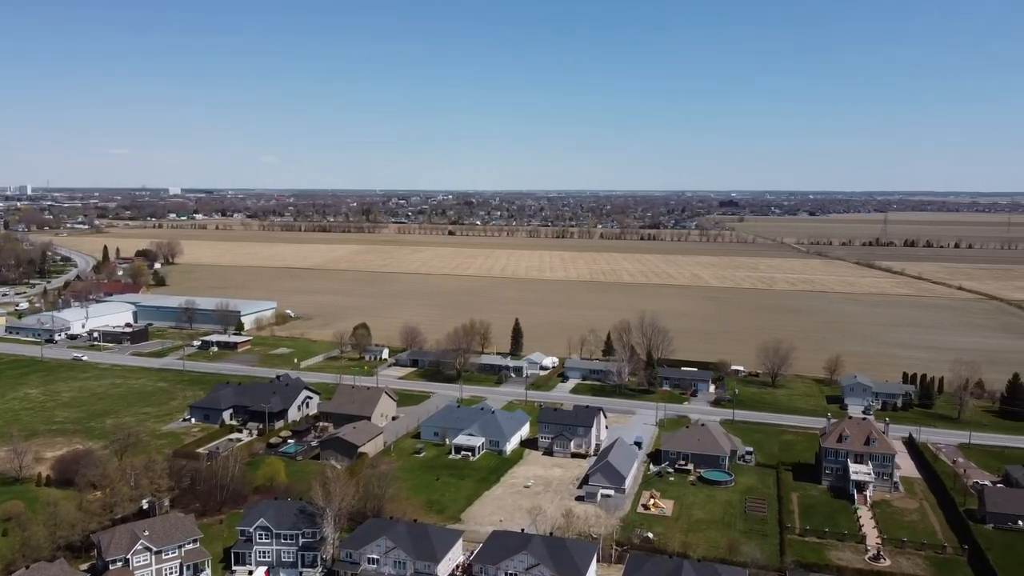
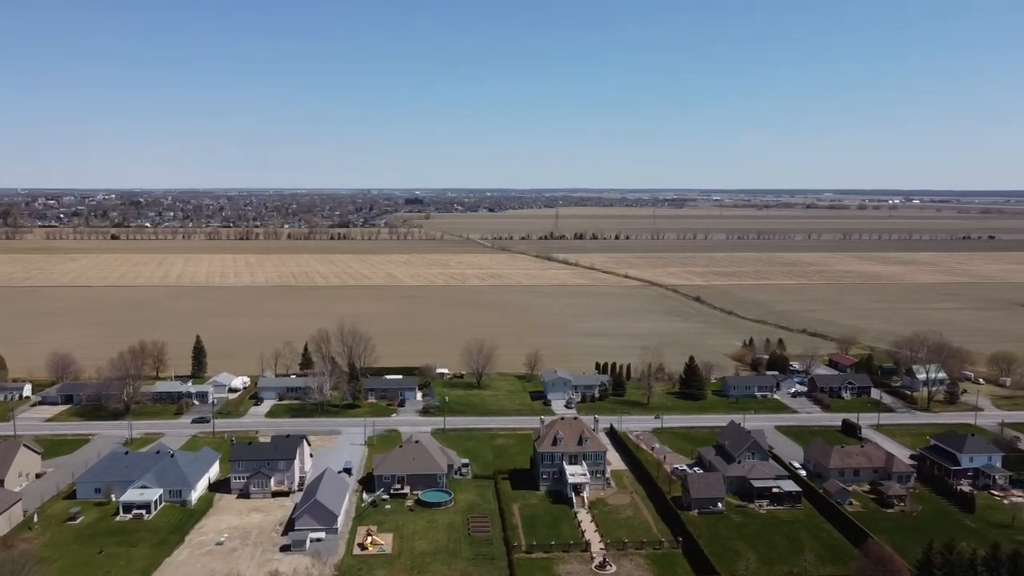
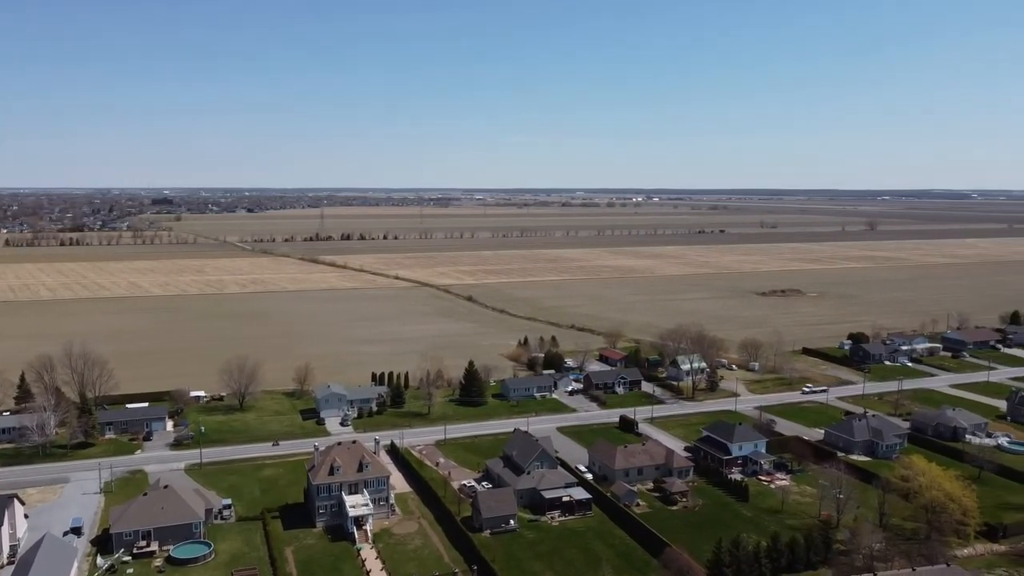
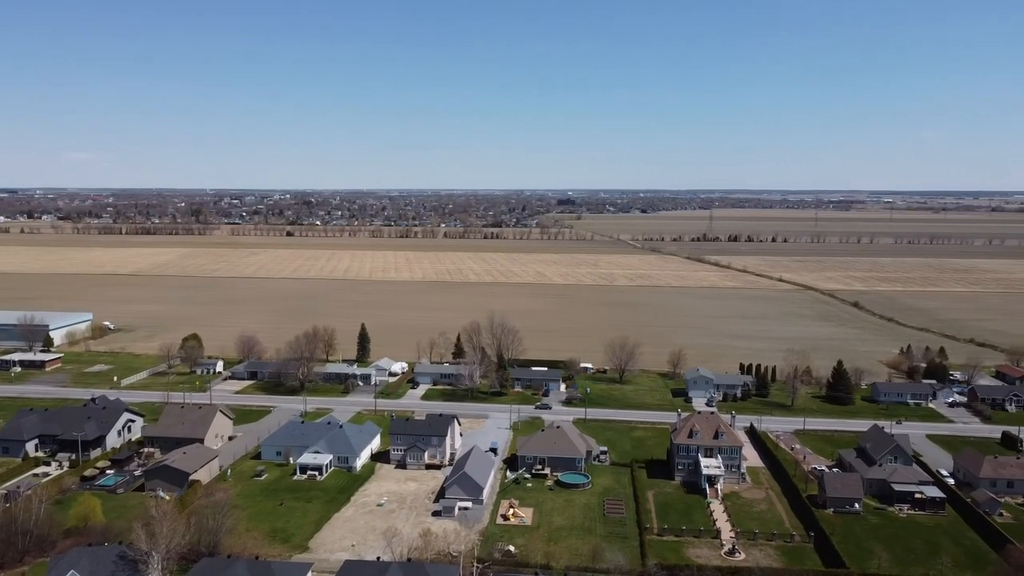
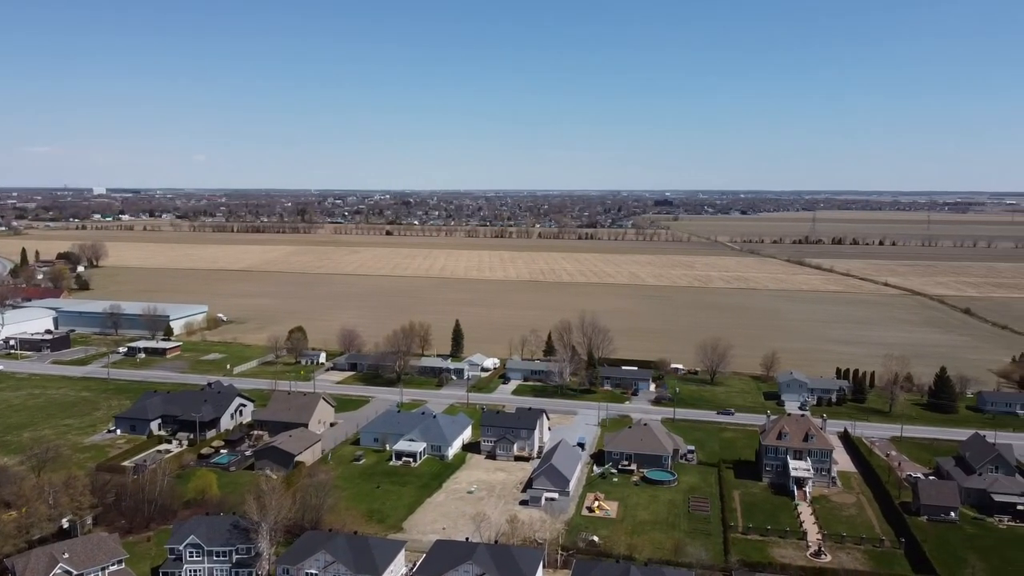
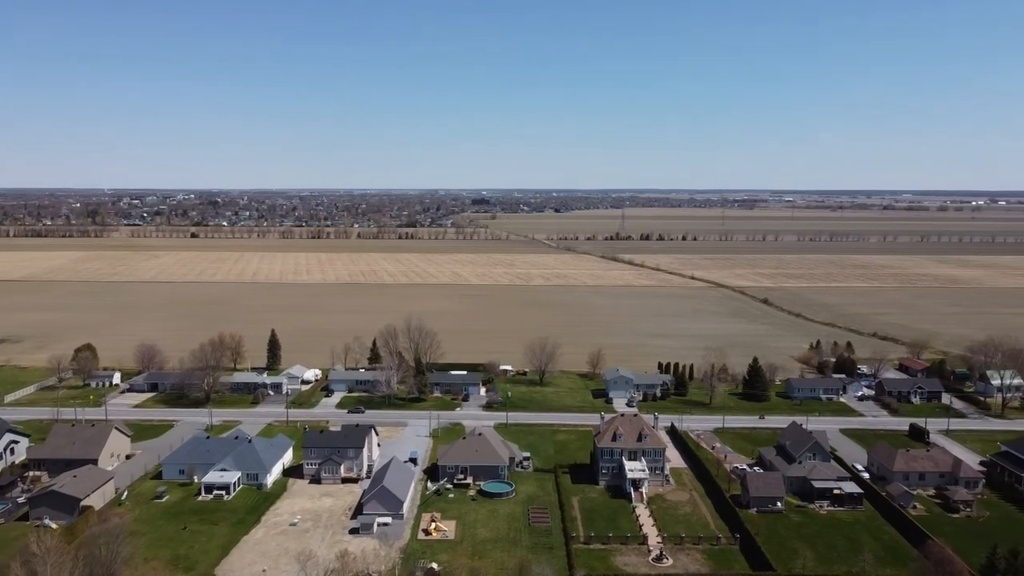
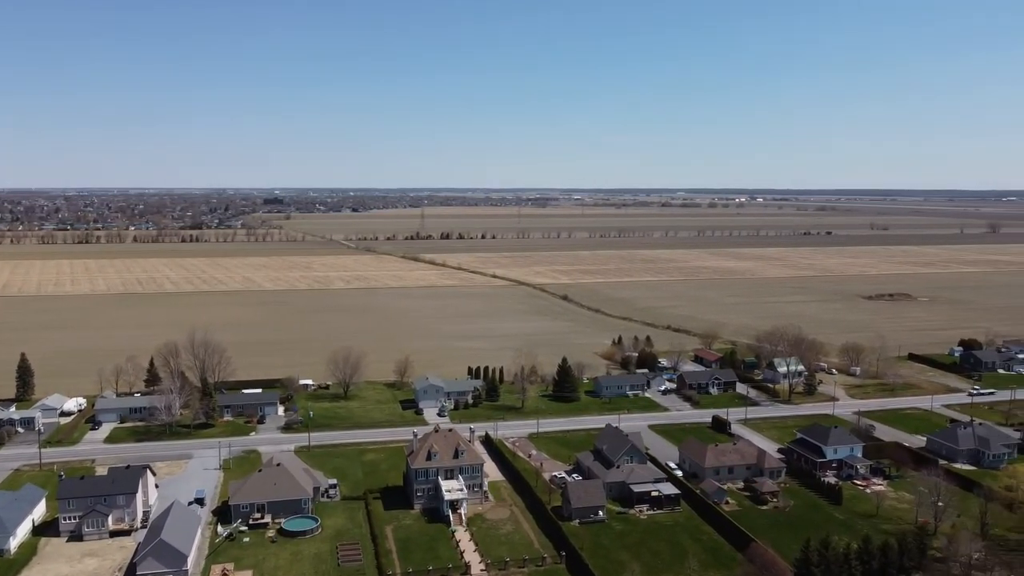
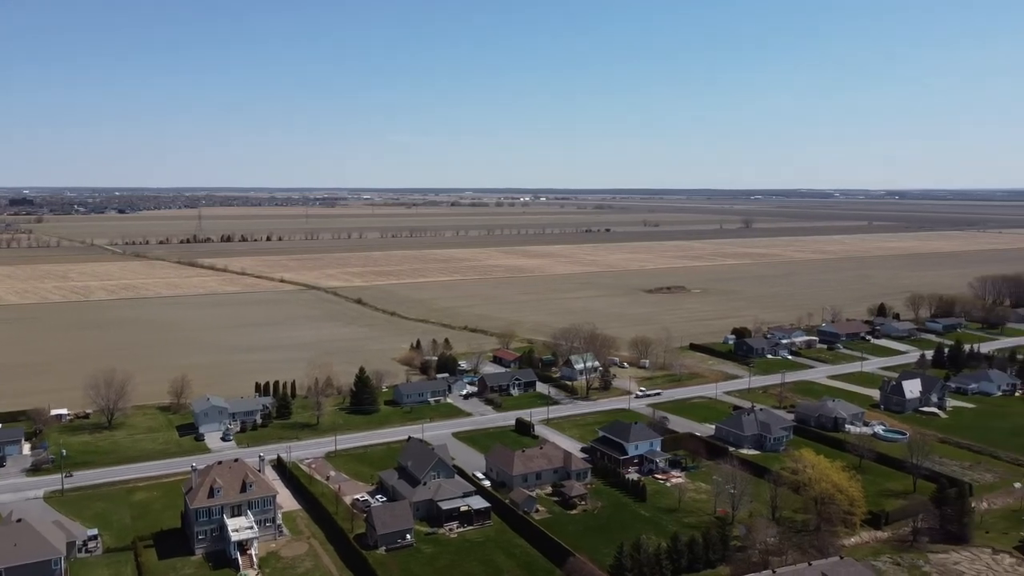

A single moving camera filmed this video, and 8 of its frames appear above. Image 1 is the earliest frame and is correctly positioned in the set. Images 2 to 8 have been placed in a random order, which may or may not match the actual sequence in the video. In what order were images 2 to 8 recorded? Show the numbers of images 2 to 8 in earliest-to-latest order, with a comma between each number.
5, 4, 6, 2, 7, 3, 8
